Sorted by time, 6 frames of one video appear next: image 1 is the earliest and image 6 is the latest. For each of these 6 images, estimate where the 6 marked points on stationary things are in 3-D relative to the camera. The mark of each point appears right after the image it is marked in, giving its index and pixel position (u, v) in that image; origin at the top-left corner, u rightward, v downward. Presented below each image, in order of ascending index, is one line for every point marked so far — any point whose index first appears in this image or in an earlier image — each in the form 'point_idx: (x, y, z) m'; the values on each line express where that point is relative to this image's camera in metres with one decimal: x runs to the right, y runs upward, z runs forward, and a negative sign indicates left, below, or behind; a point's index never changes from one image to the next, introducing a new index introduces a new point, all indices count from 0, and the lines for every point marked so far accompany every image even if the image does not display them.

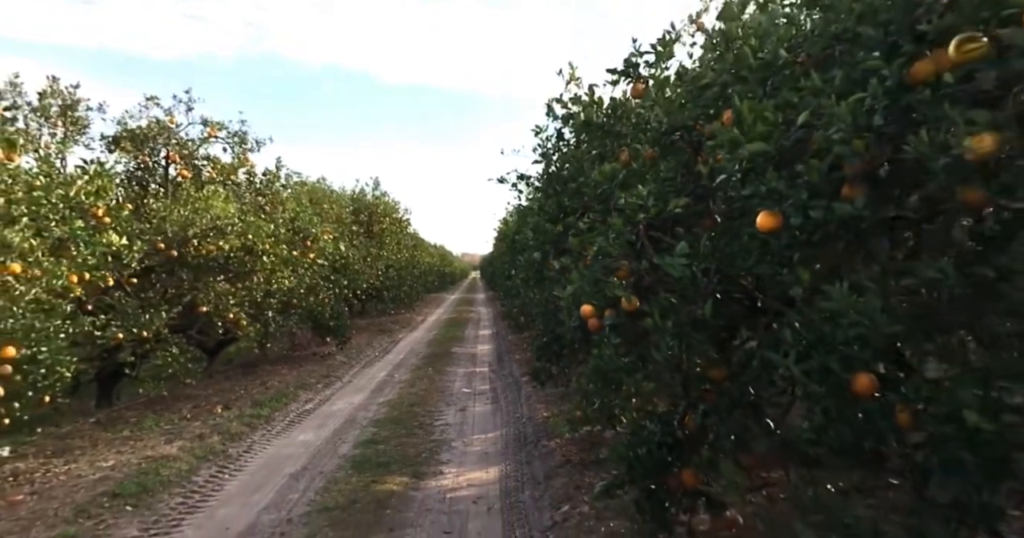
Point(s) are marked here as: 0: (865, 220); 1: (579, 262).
0: (+1.2, +0.2, +2.0) m
1: (+0.5, +0.1, +4.2) m
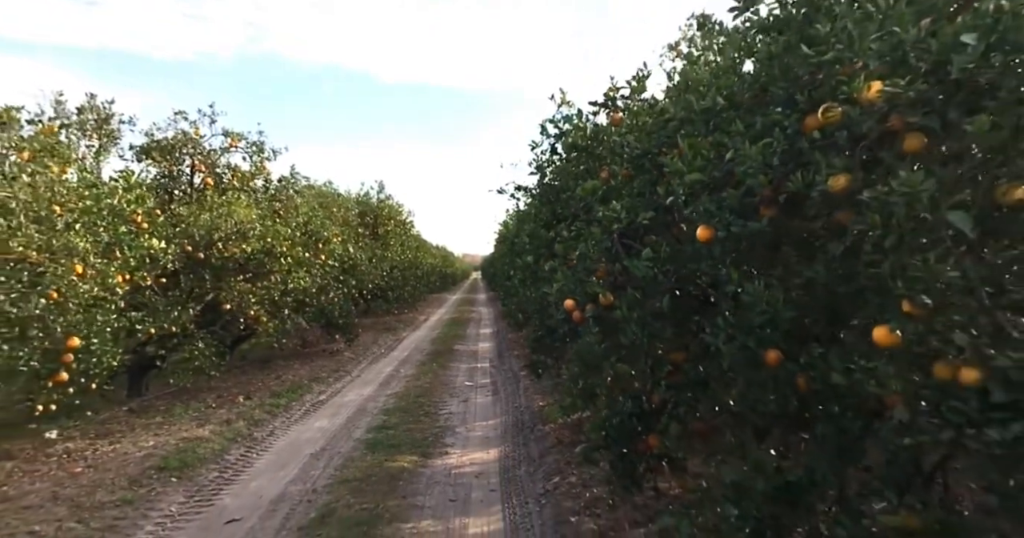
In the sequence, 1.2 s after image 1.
0: (+1.1, +0.2, +2.7) m
1: (+0.4, 0.0, +4.8) m
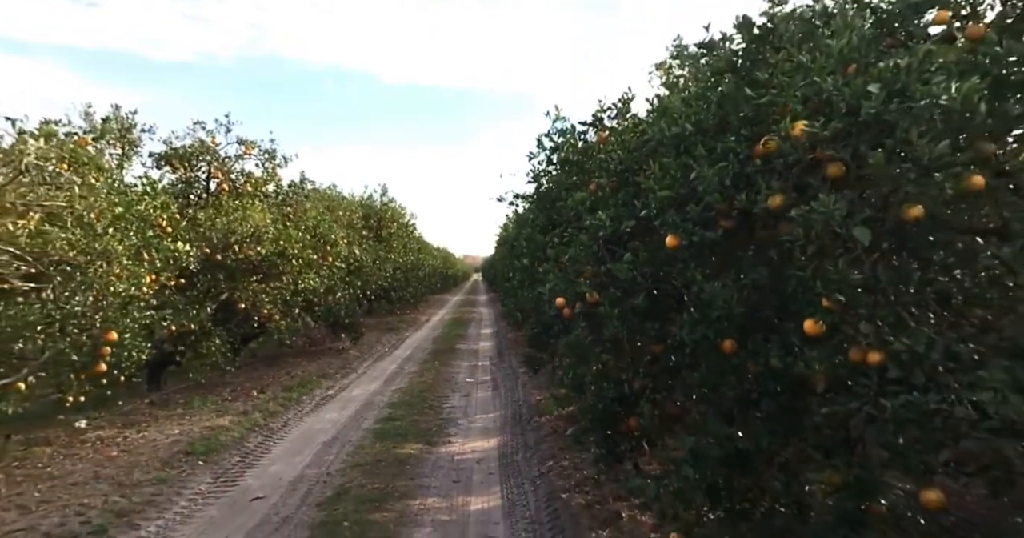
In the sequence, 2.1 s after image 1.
0: (+1.1, +0.1, +3.2) m
1: (+0.4, 0.0, +5.4) m
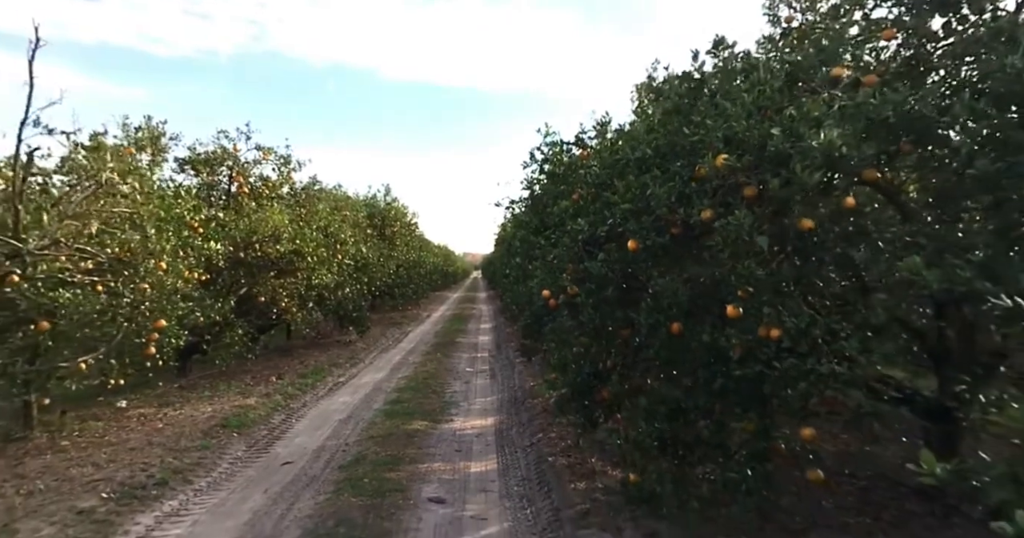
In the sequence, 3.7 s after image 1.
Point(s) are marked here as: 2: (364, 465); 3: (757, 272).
0: (+1.1, +0.2, +4.0) m
1: (+0.4, 0.0, +6.2) m
2: (-1.5, -2.0, +6.1) m
3: (+1.4, 0.0, +3.4) m
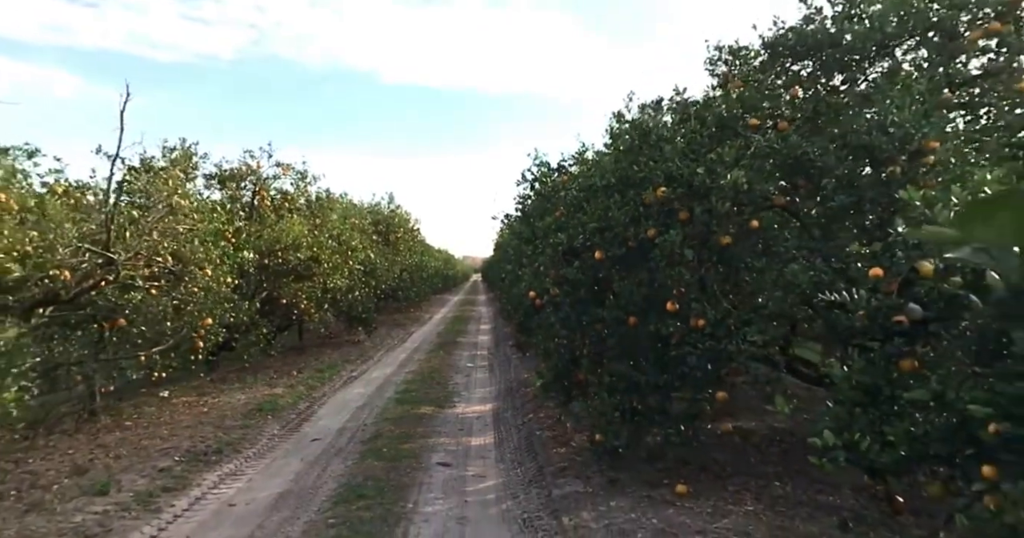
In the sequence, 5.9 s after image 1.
0: (+1.0, +0.1, +5.2) m
1: (+0.3, 0.0, +7.4) m
2: (-1.6, -2.0, +7.2) m
3: (+1.3, -0.1, +4.6) m
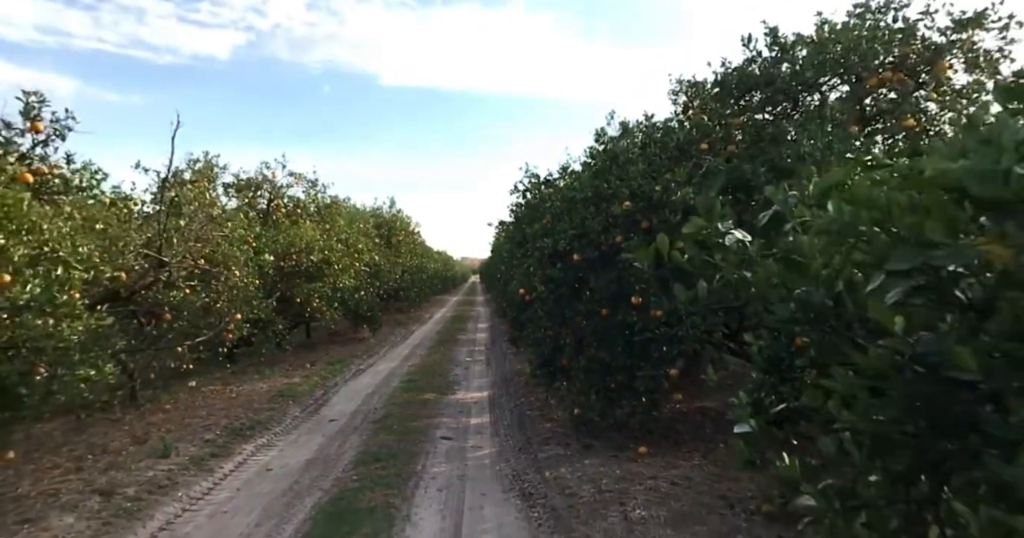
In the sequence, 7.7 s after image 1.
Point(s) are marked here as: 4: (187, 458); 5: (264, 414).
0: (+0.9, +0.1, +6.2) m
1: (+0.2, 0.0, +8.4) m
2: (-1.6, -2.0, +8.2) m
3: (+1.2, -0.1, +5.6) m
4: (-3.2, -1.9, +6.0) m
5: (-3.3, -2.0, +8.1) m
